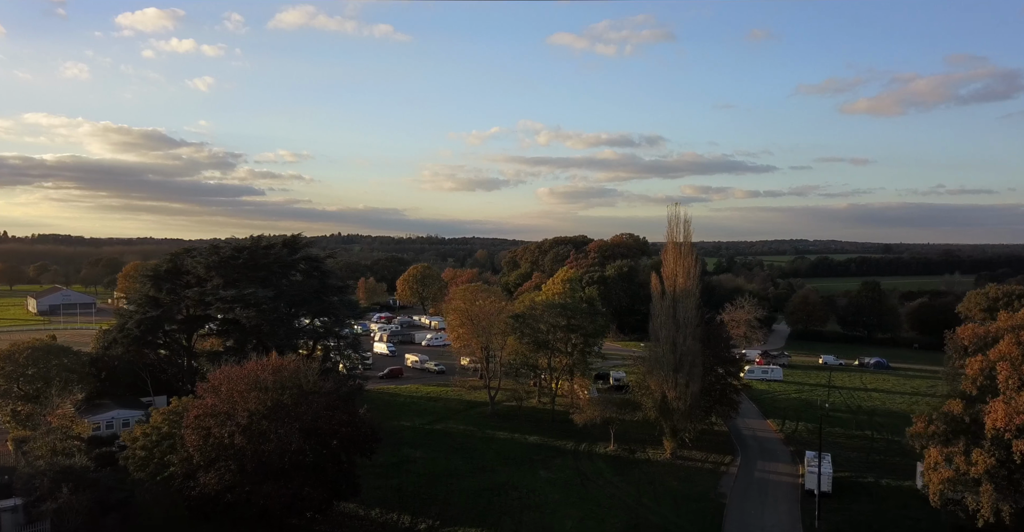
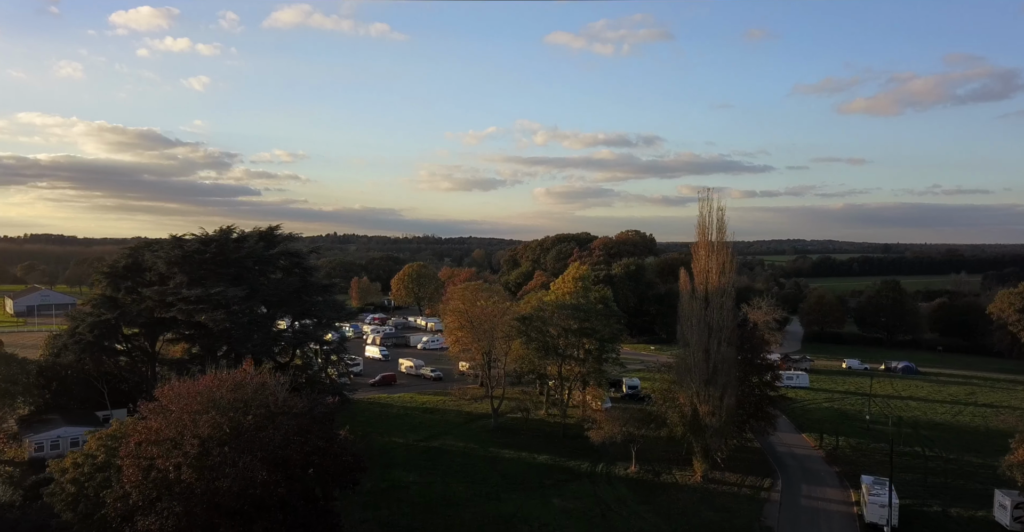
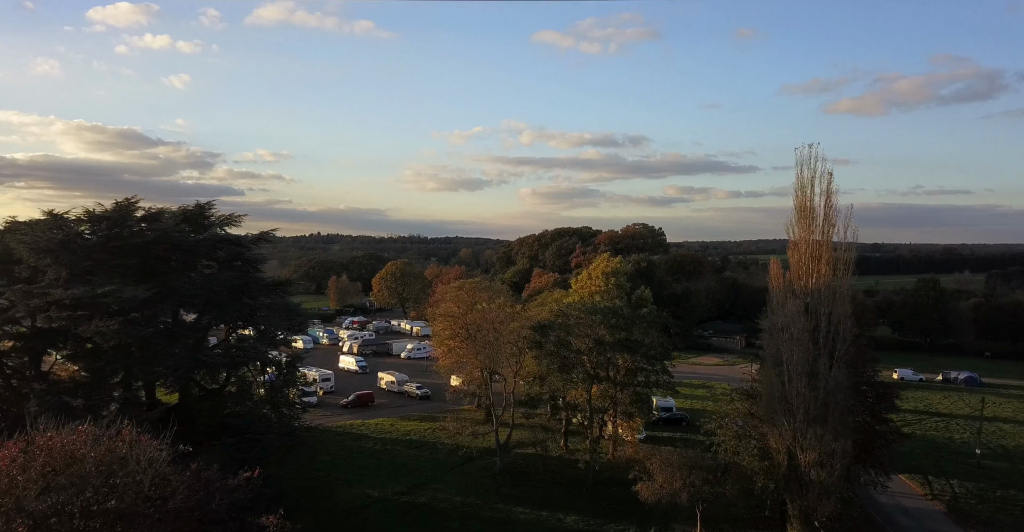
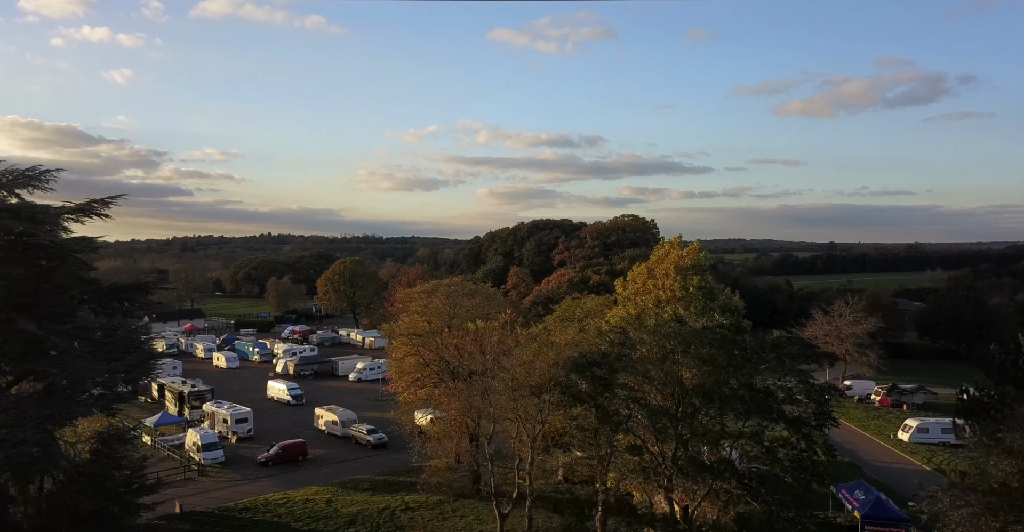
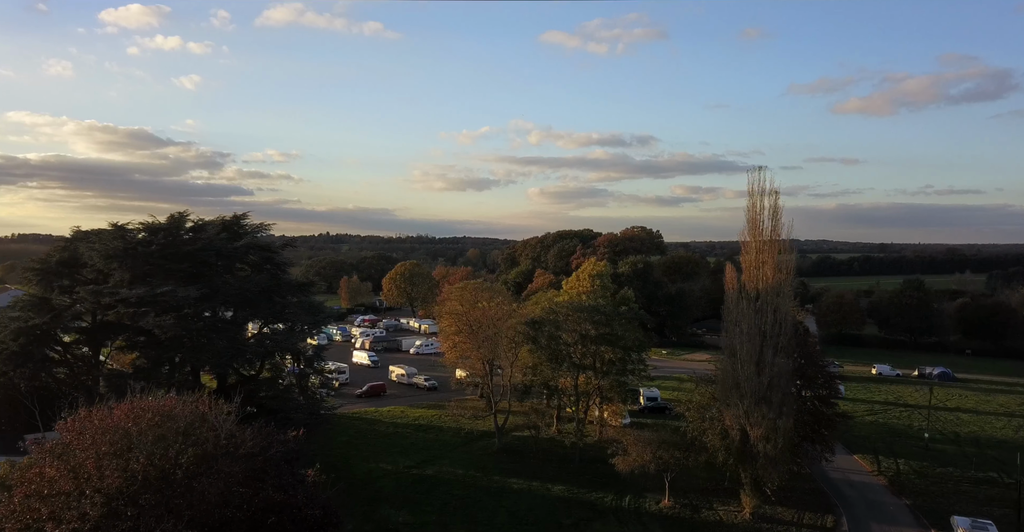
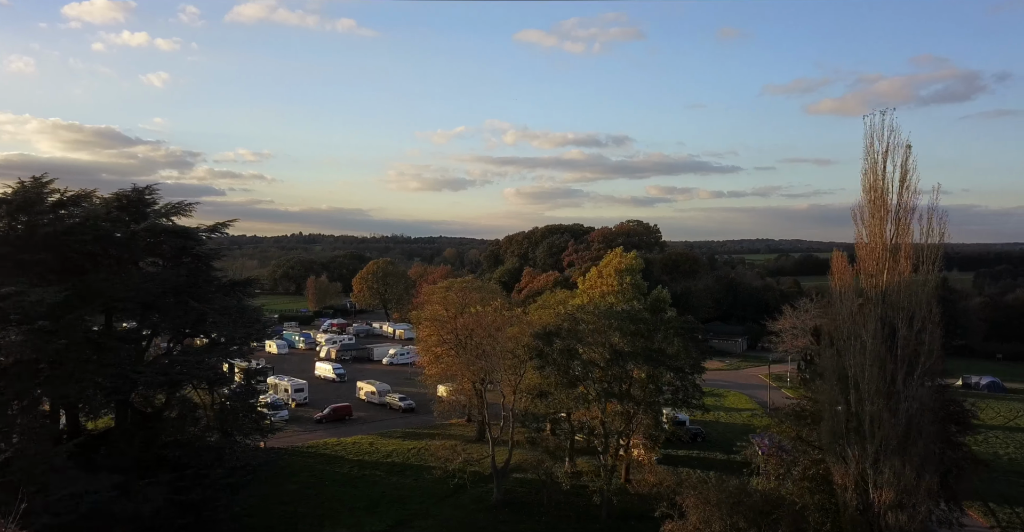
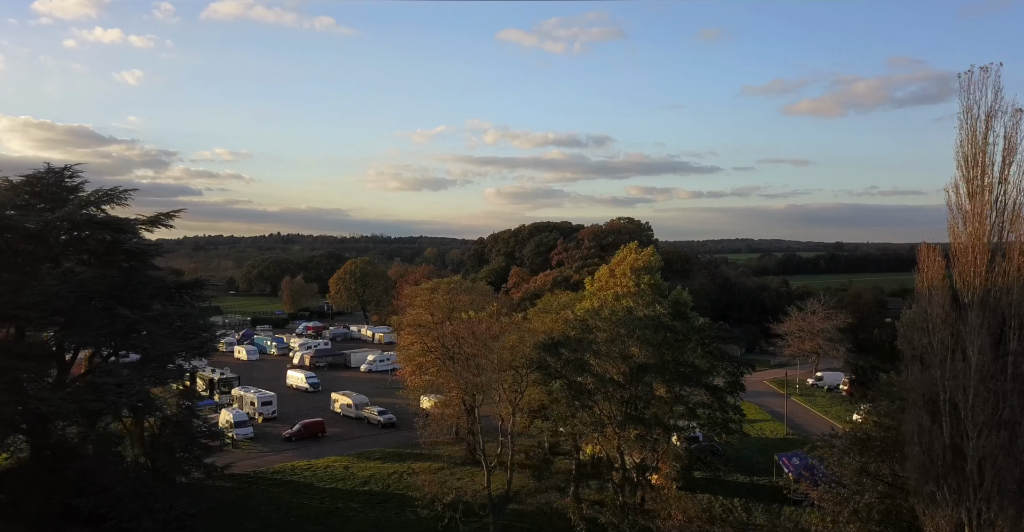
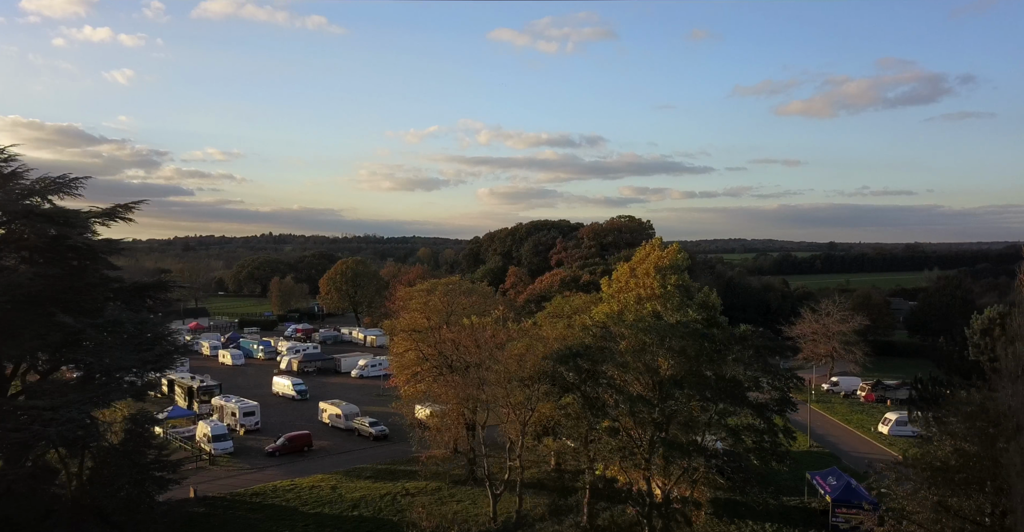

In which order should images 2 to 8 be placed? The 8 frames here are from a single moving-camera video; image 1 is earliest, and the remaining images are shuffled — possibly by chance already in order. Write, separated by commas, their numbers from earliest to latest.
2, 5, 3, 6, 7, 8, 4
